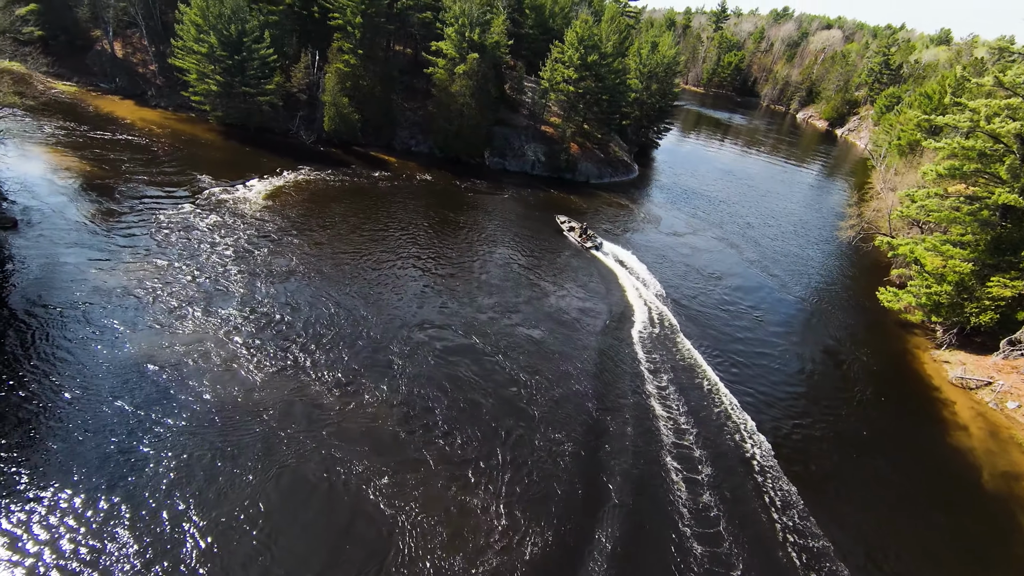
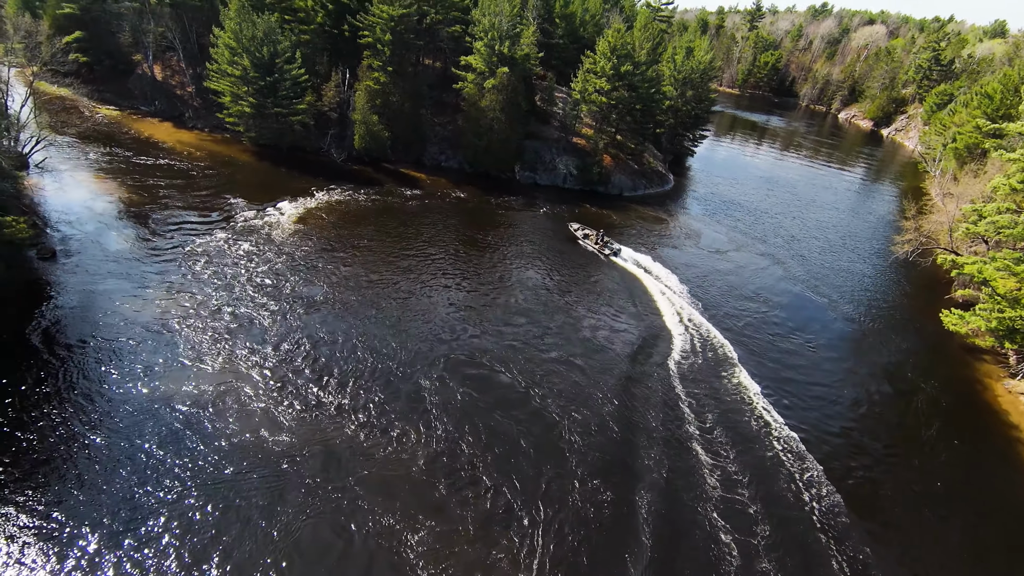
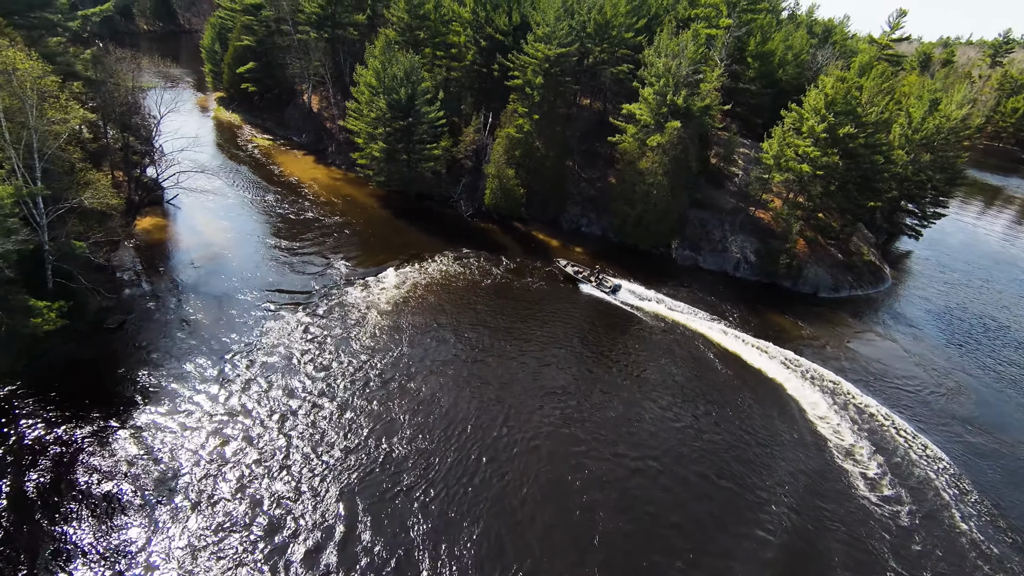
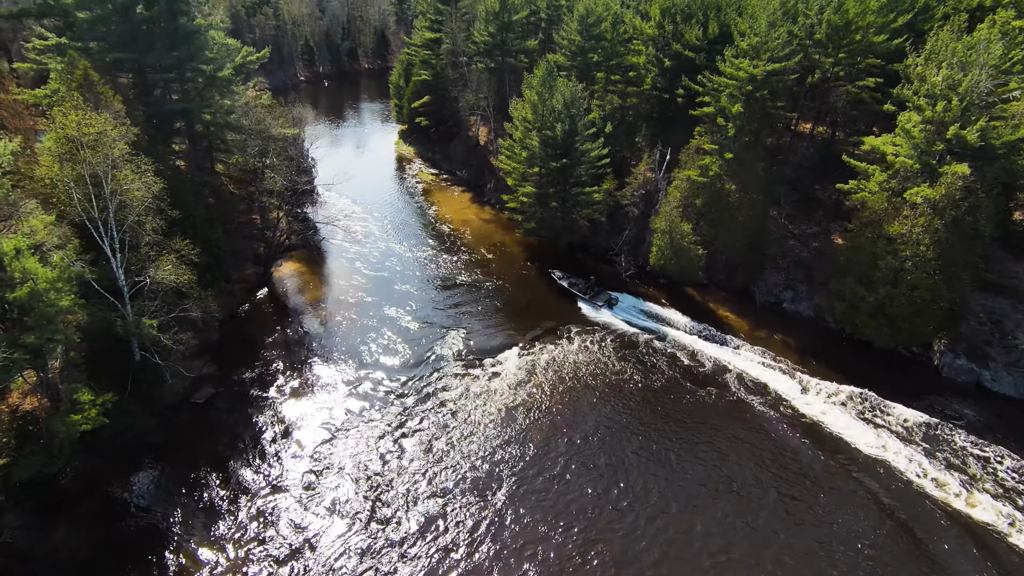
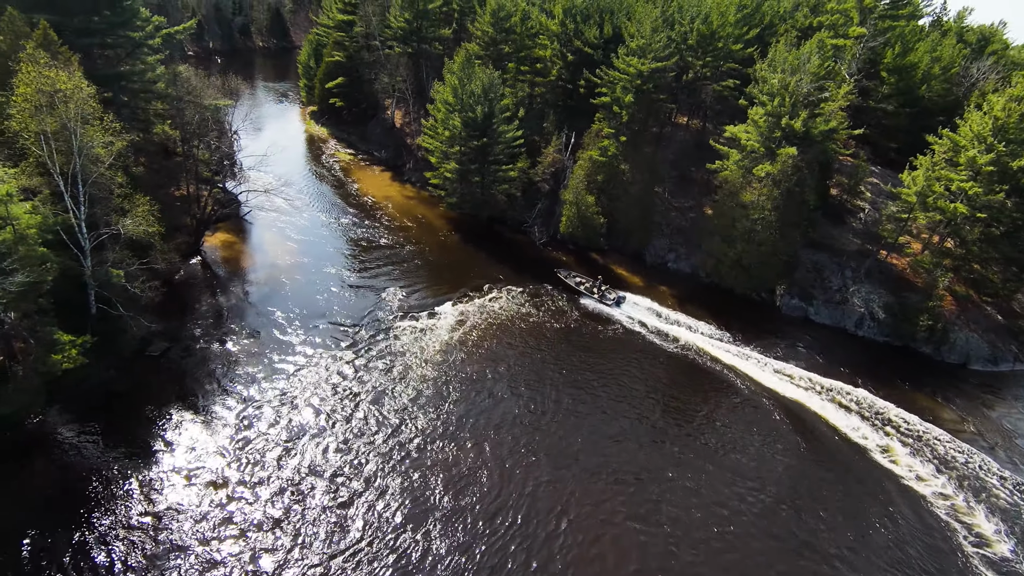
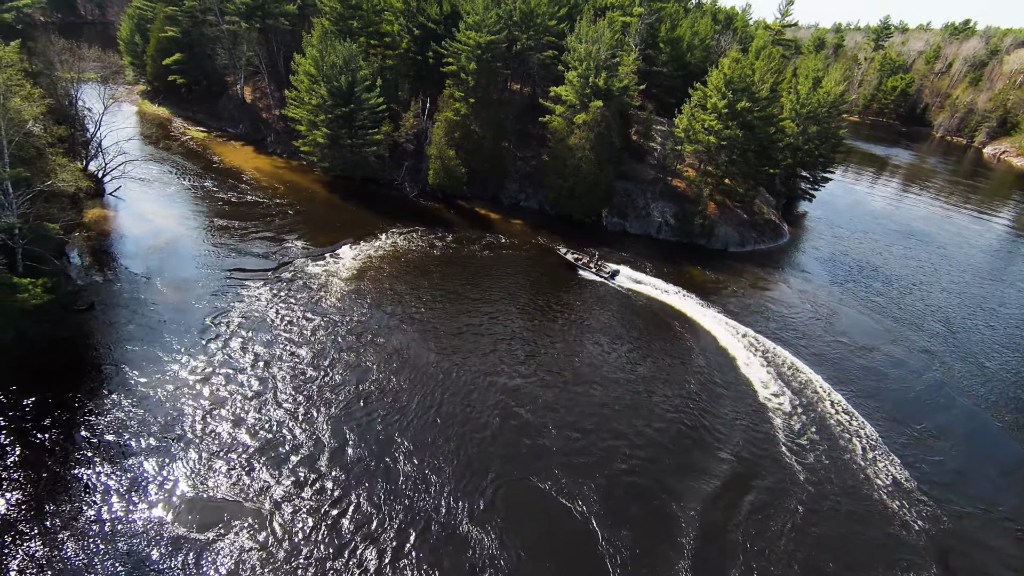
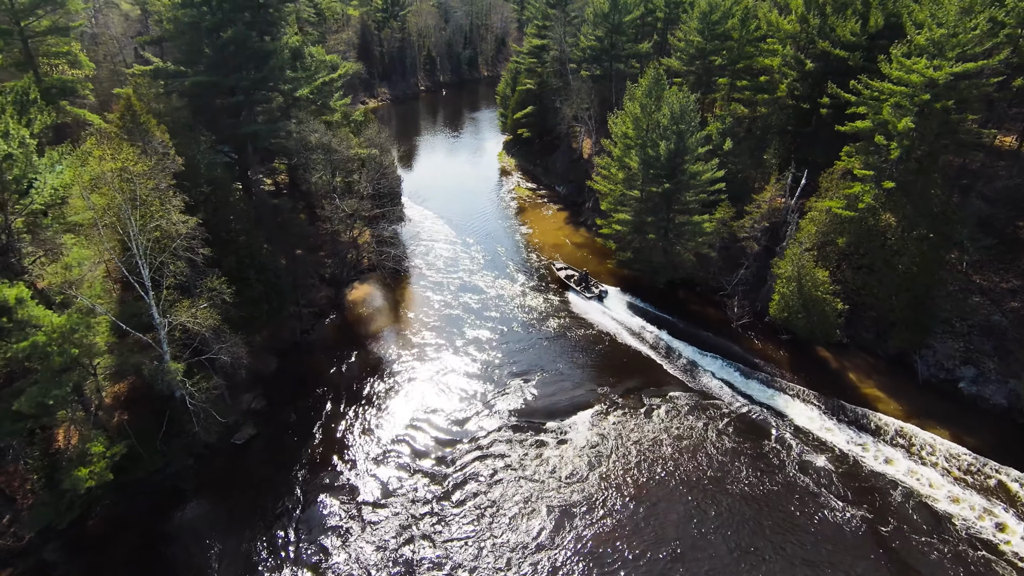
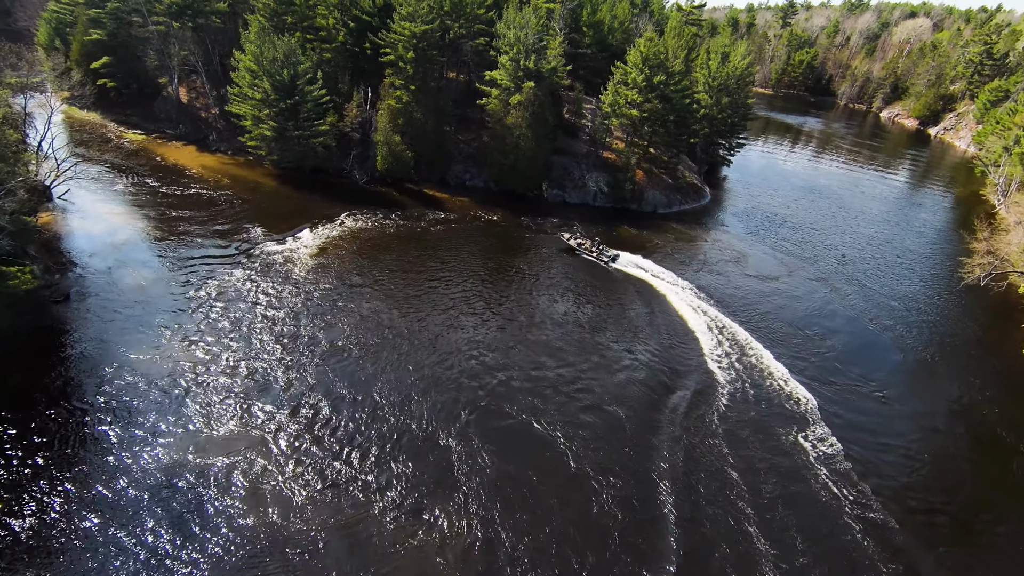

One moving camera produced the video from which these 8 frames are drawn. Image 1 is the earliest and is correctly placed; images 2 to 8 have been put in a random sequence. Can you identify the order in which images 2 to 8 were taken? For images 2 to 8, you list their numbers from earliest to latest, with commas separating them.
2, 8, 6, 3, 5, 4, 7
